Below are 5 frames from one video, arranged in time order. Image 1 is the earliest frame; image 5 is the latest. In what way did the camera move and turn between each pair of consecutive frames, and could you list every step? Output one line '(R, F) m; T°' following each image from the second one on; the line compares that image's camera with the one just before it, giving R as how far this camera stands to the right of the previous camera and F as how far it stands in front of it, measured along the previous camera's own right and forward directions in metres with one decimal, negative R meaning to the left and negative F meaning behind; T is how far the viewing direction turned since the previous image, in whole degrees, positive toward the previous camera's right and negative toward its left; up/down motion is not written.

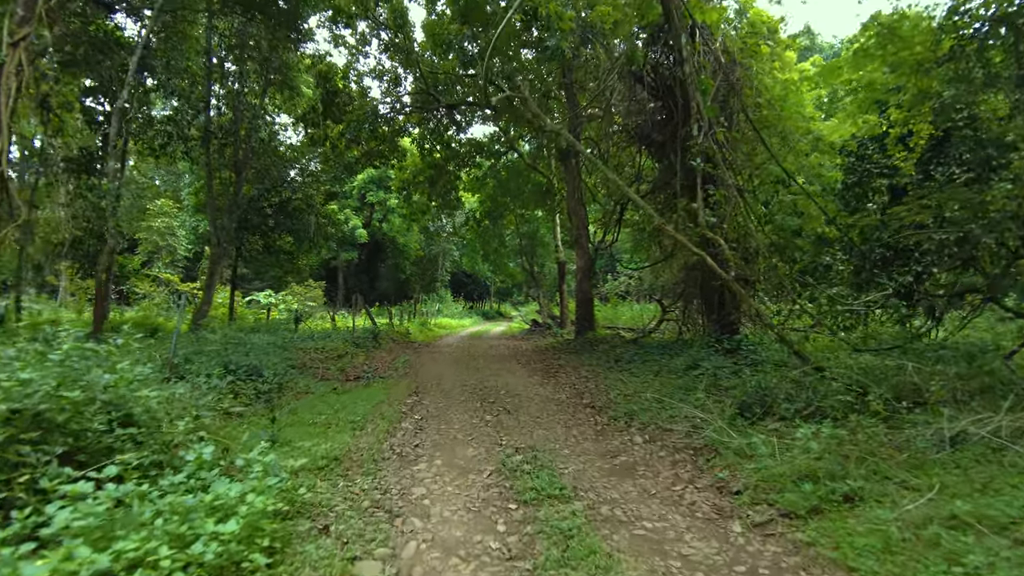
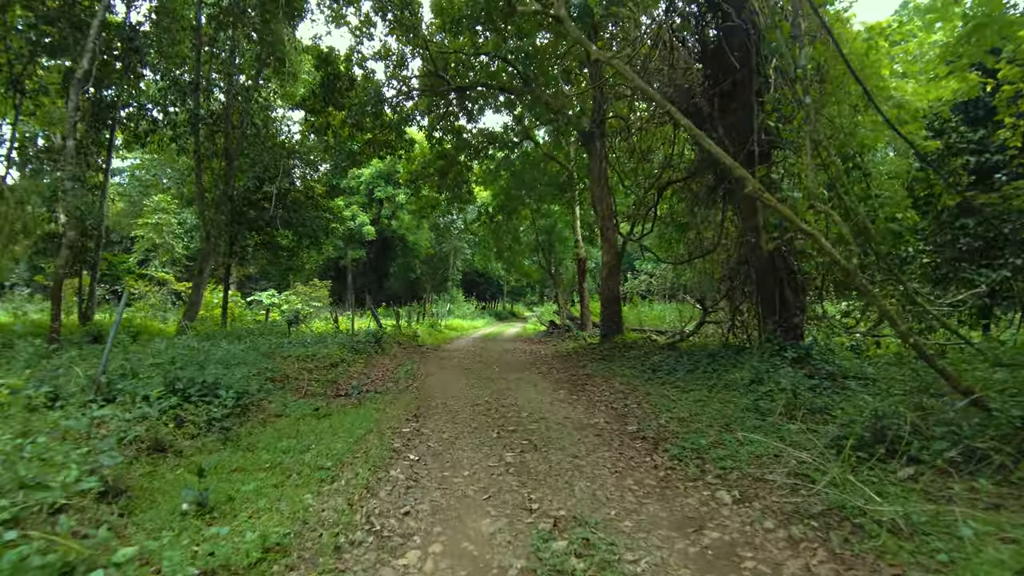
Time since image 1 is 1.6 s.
(-0.1, +1.5) m; -1°
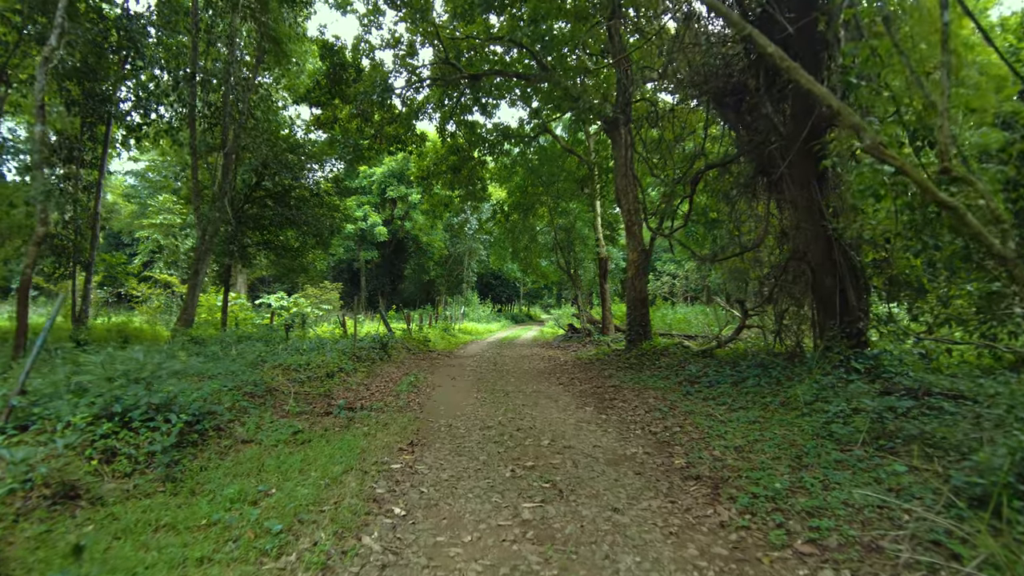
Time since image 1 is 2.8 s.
(0.0, +1.0) m; -1°
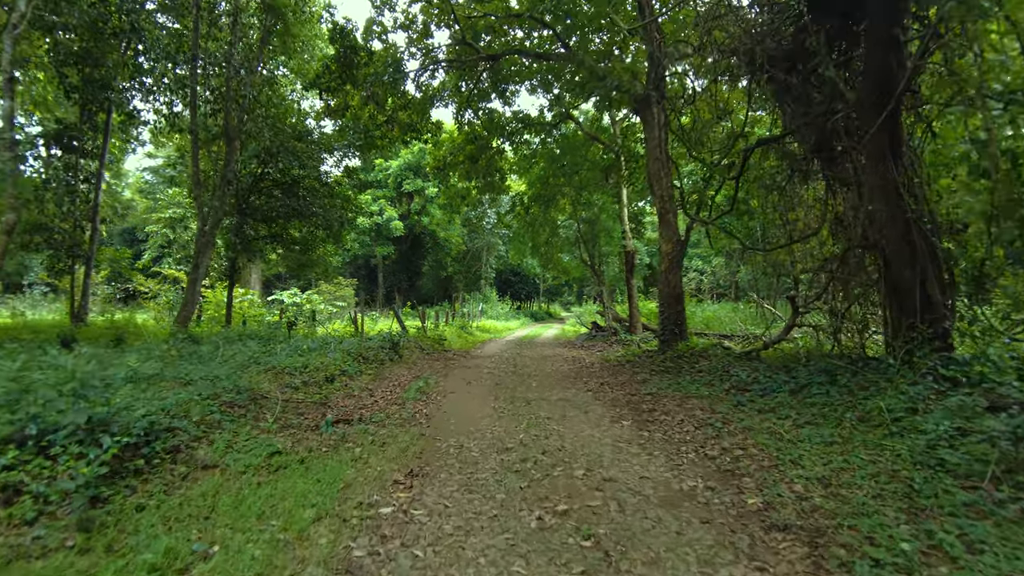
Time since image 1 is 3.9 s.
(0.0, +1.0) m; -2°
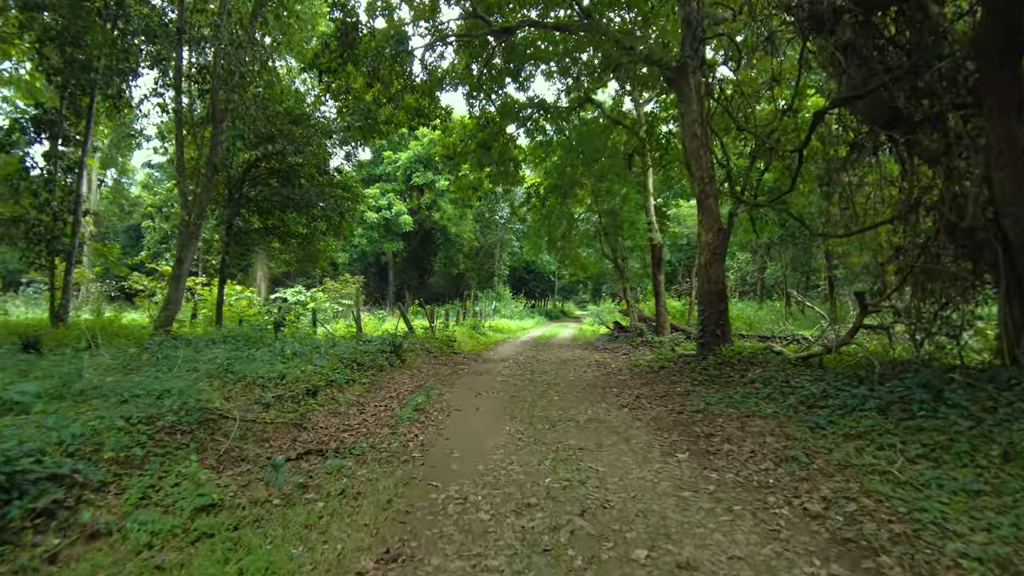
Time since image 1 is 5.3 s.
(0.0, +1.2) m; -1°
